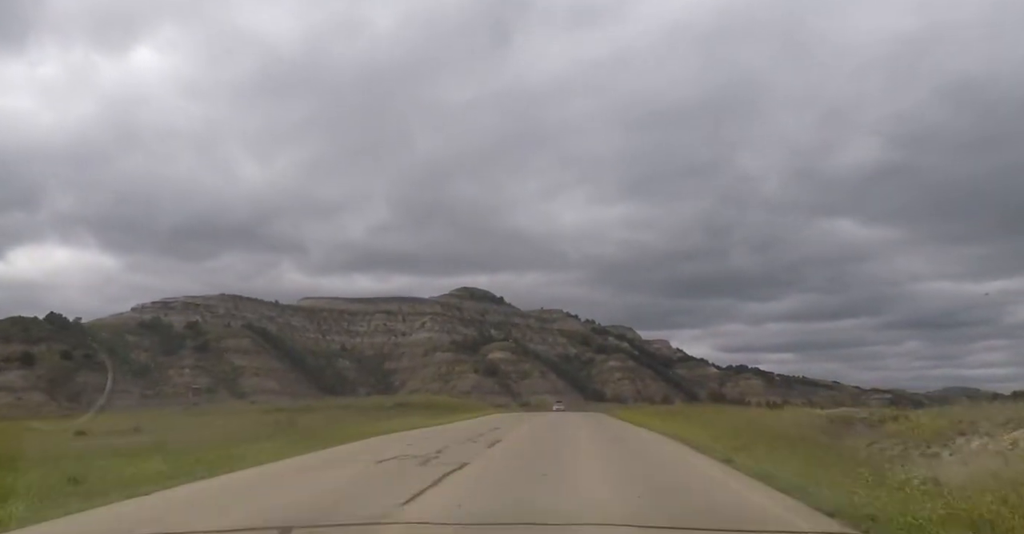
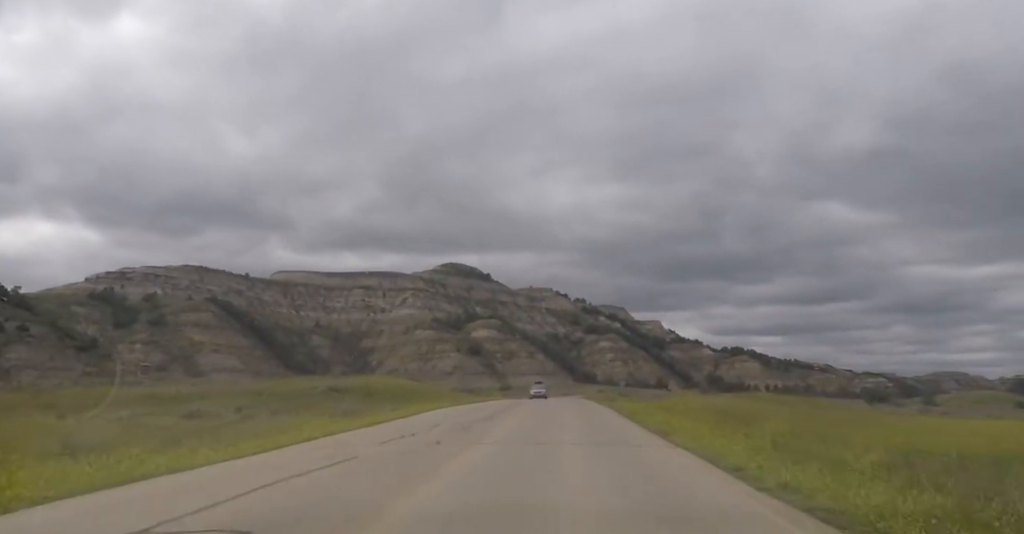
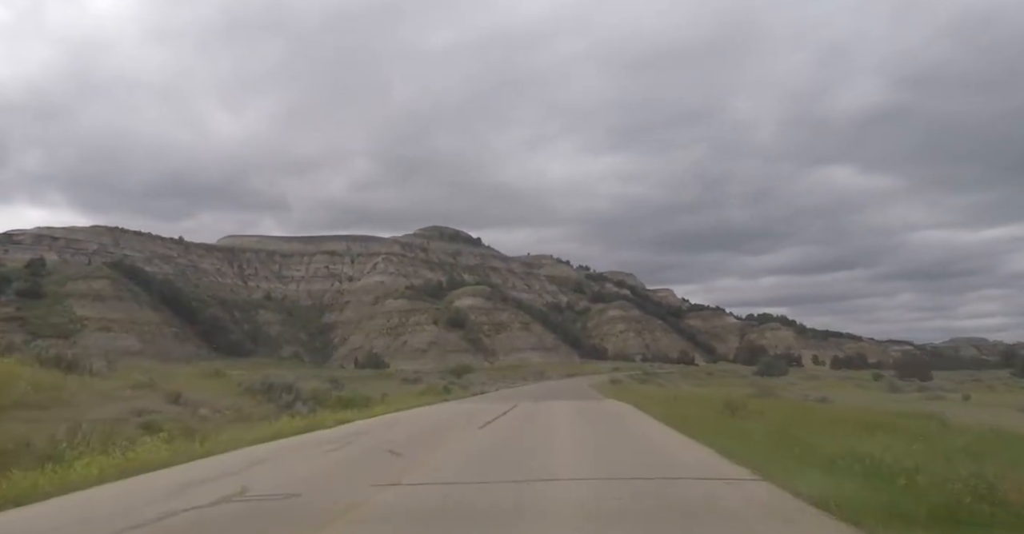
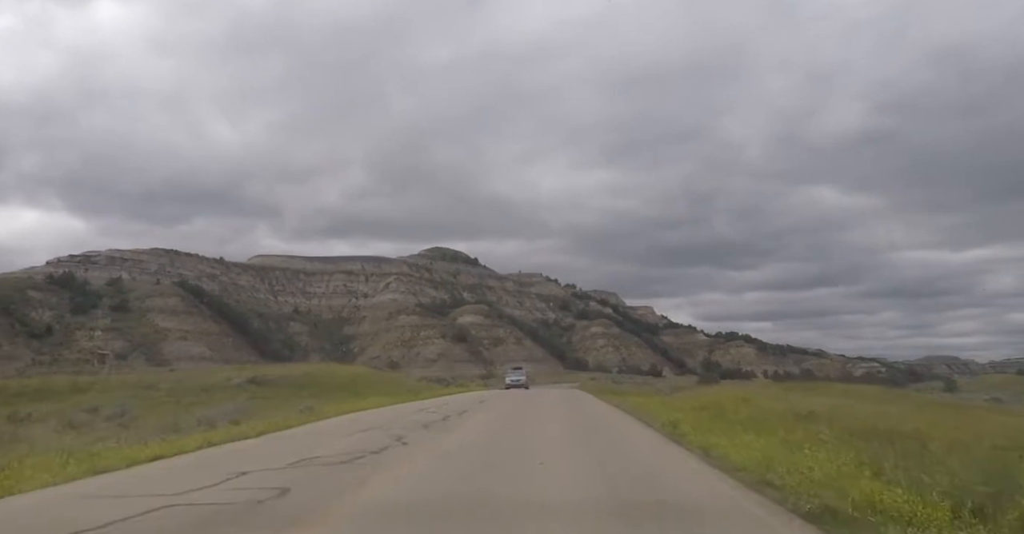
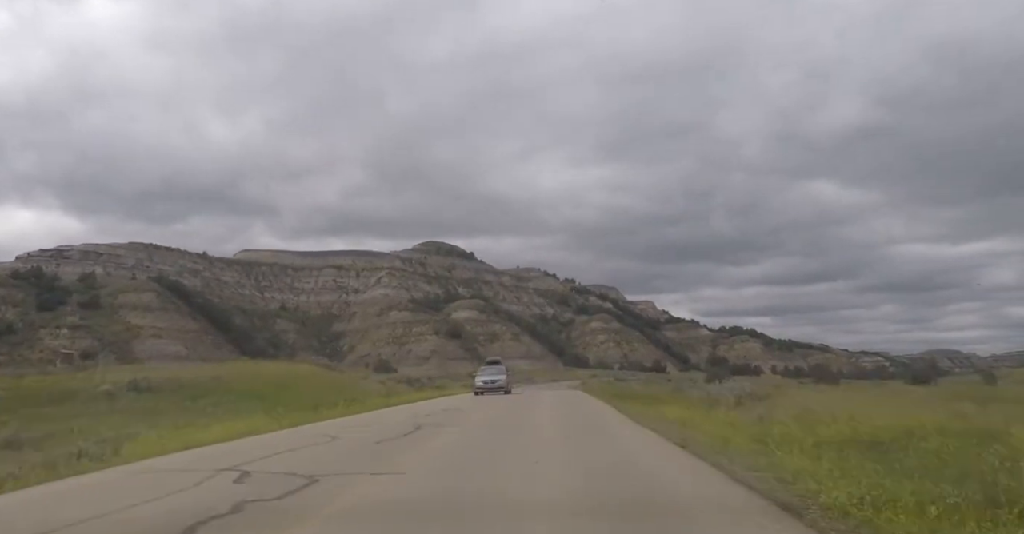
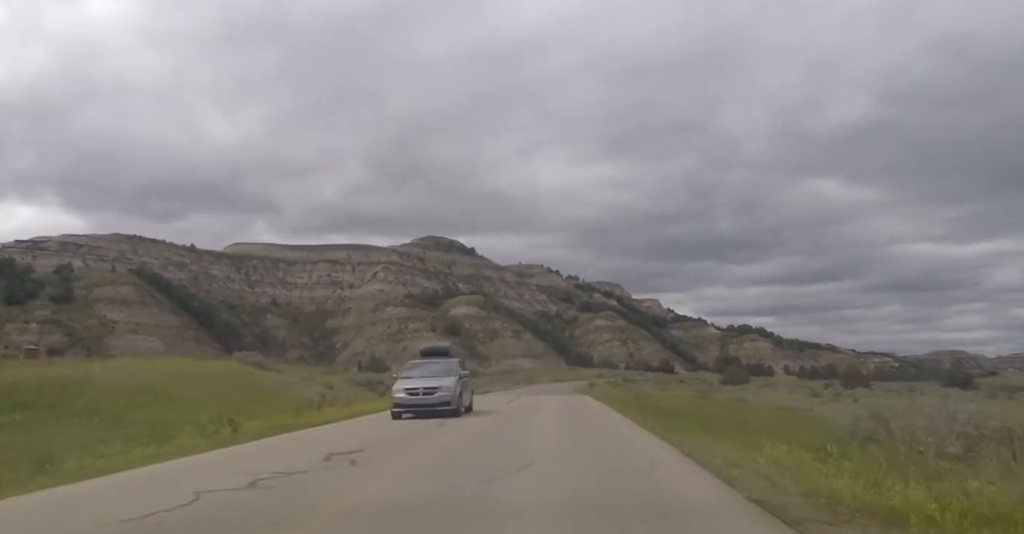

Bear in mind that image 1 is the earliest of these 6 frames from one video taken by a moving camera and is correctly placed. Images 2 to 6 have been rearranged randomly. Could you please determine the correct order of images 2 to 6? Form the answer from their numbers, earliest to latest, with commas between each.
2, 4, 5, 6, 3
